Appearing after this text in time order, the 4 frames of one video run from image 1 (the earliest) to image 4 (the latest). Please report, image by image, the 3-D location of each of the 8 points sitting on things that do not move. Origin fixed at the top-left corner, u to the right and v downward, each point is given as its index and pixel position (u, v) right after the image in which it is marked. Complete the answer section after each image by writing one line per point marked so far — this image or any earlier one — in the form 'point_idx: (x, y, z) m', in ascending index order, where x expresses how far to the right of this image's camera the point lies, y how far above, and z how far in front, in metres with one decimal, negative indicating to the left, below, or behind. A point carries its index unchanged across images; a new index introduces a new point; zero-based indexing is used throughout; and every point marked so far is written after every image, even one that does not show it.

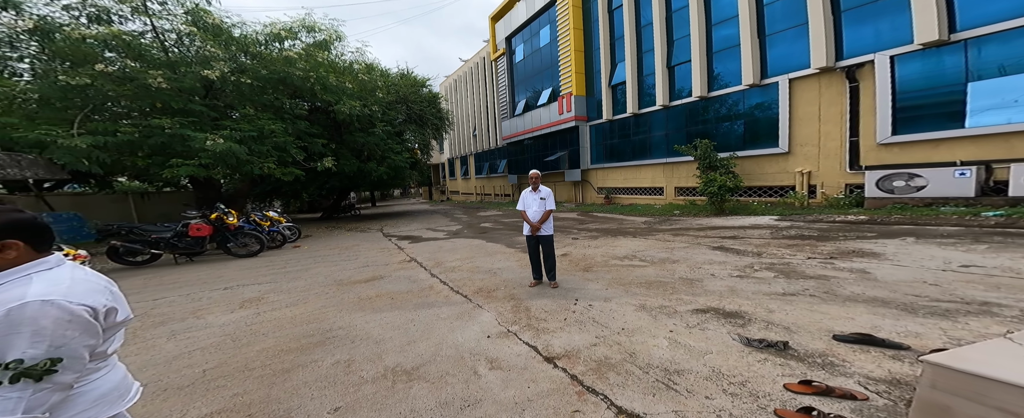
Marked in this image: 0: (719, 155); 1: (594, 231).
0: (+5.3, +1.4, +9.7) m
1: (+2.0, -0.6, +9.7) m
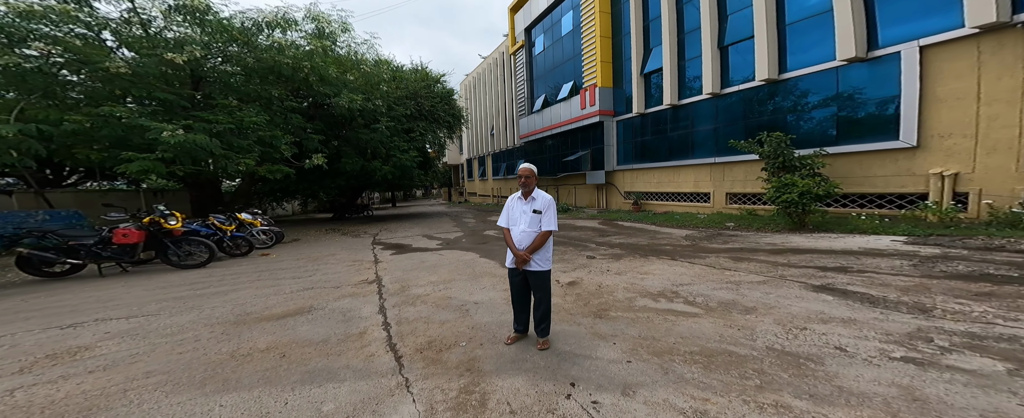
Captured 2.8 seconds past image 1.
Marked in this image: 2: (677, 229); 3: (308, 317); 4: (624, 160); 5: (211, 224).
0: (+5.5, +1.1, +7.2) m
1: (+2.1, -0.8, +7.4) m
2: (+4.1, -0.5, +9.3) m
3: (-2.3, -1.2, +4.2) m
4: (+4.6, +2.1, +15.6) m
5: (-6.9, -0.3, +8.5) m
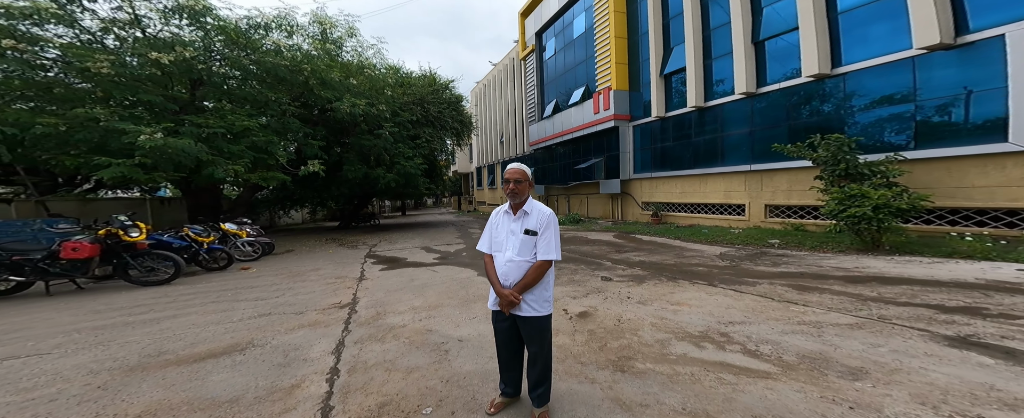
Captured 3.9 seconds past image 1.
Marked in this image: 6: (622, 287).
0: (+5.5, +0.9, +6.0) m
1: (+2.2, -1.0, +6.3) m
2: (+4.3, -0.9, +8.1) m
3: (-2.4, -1.3, +3.2) m
4: (+5.0, +1.6, +14.4) m
5: (-6.8, -0.5, +7.7) m
6: (+1.5, -1.1, +5.0) m
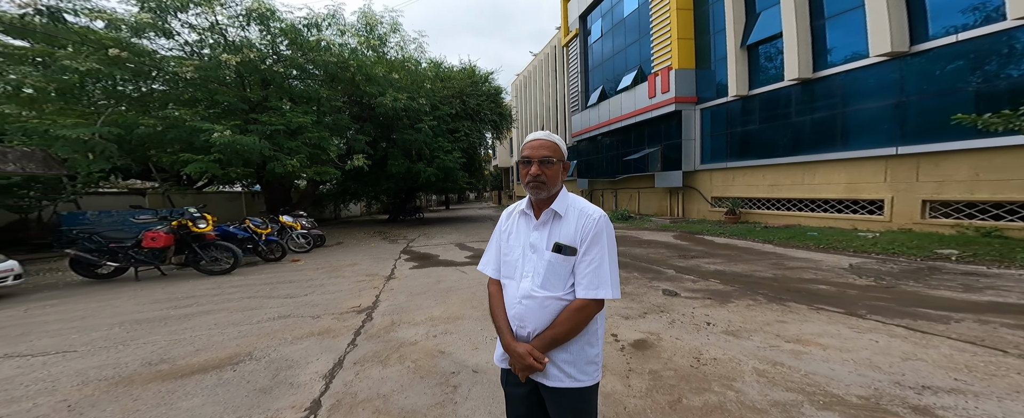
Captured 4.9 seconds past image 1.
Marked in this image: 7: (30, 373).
0: (+6.2, +0.9, +3.9) m
1: (+2.9, -0.9, +4.9) m
2: (+5.3, -0.8, +6.3) m
3: (-2.1, -1.2, +2.7) m
4: (+7.2, +1.7, +12.3) m
5: (-5.7, -0.4, +7.9) m
6: (+2.0, -1.0, +3.8) m
7: (-4.2, -1.4, +3.2) m
